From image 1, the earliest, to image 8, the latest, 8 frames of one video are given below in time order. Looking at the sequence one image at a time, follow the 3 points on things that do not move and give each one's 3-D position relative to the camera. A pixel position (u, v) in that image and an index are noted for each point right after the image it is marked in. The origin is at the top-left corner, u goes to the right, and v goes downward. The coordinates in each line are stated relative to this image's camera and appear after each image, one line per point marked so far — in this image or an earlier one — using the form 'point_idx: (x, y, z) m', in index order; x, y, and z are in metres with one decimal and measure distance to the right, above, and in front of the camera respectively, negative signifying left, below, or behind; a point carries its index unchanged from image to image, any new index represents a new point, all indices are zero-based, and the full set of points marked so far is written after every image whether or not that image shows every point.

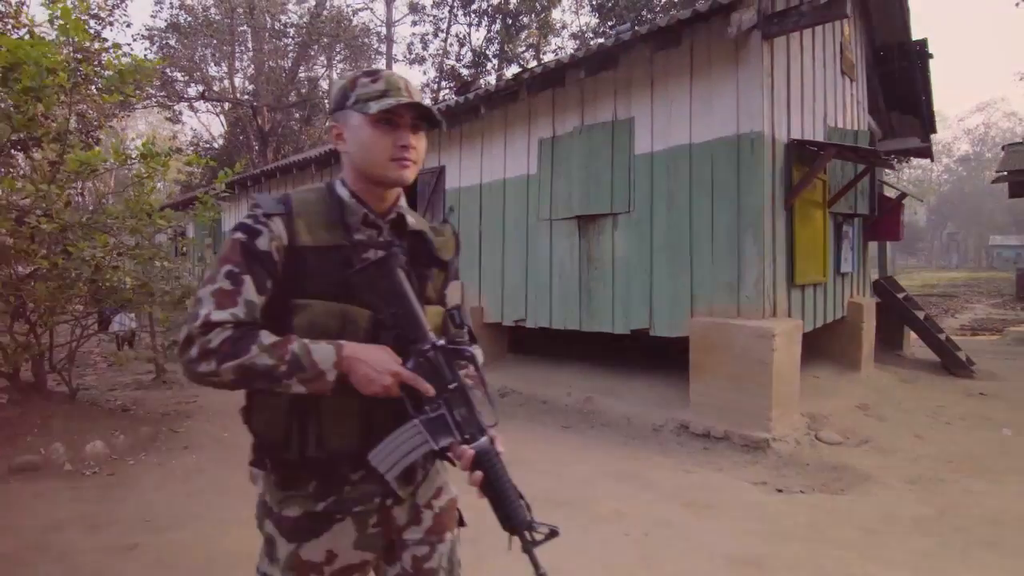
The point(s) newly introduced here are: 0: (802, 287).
0: (+3.0, 0.0, +5.8) m
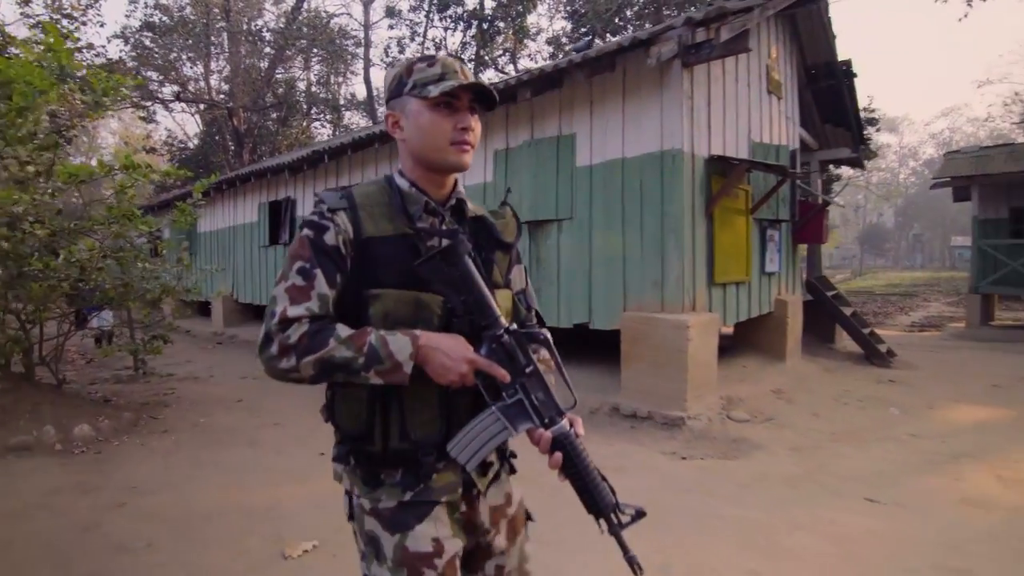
0: (+2.5, 0.0, +6.5) m
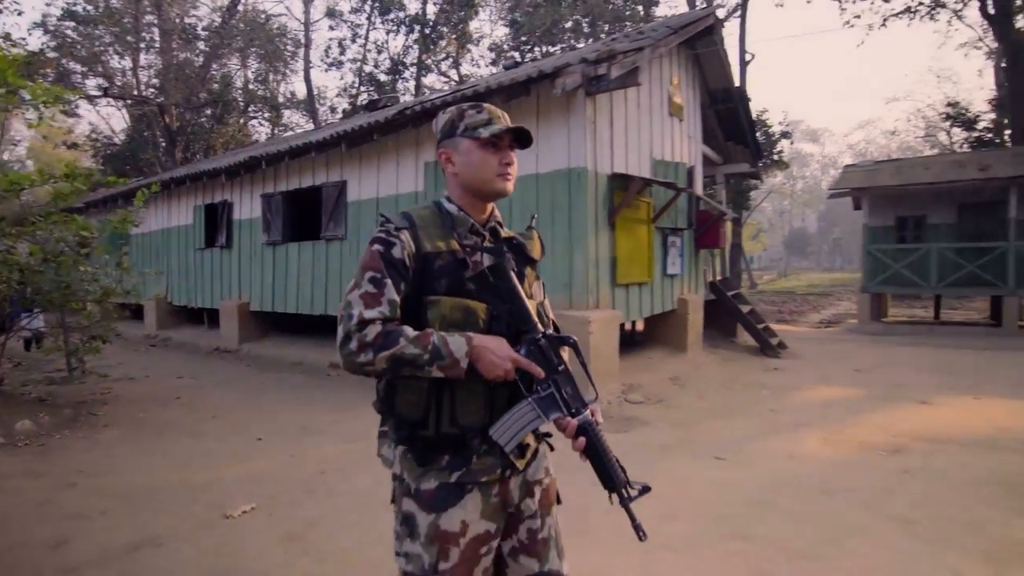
0: (+1.5, 0.0, +7.4) m
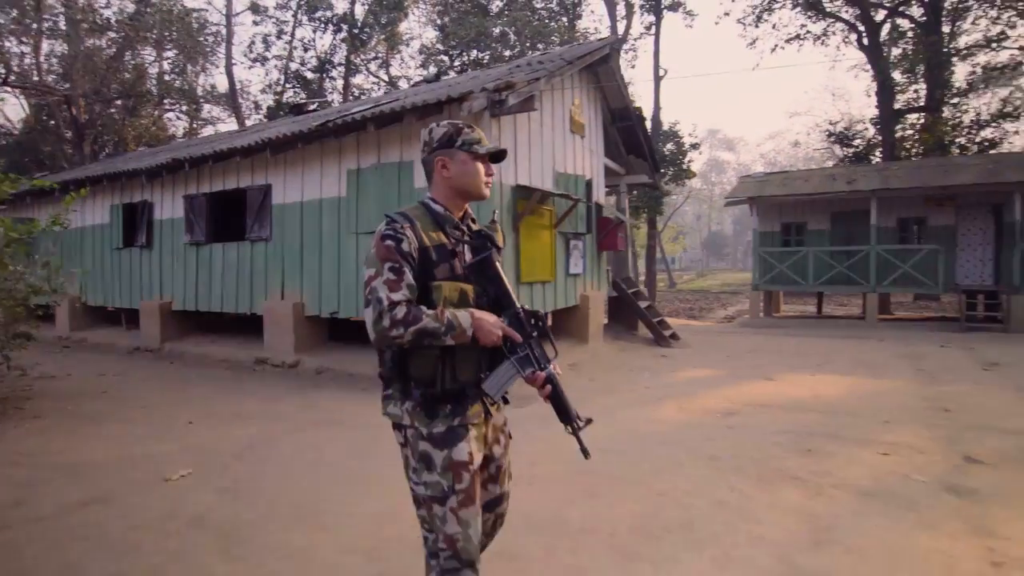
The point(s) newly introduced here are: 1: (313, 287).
0: (+0.3, +0.1, +8.4) m
1: (-3.5, 0.0, +9.7) m
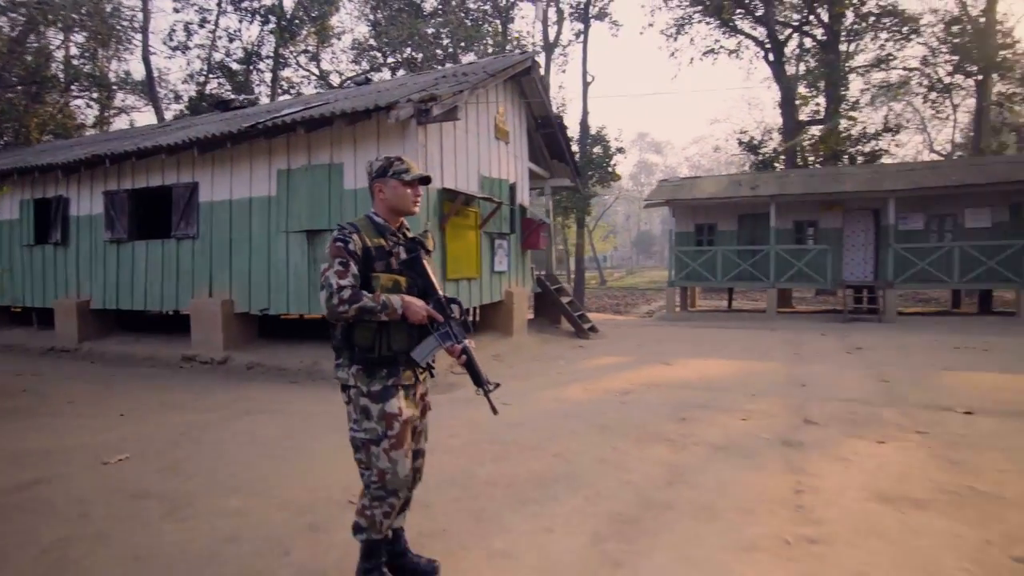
0: (-0.9, +0.1, +9.0) m
1: (-4.8, +0.1, +9.9) m
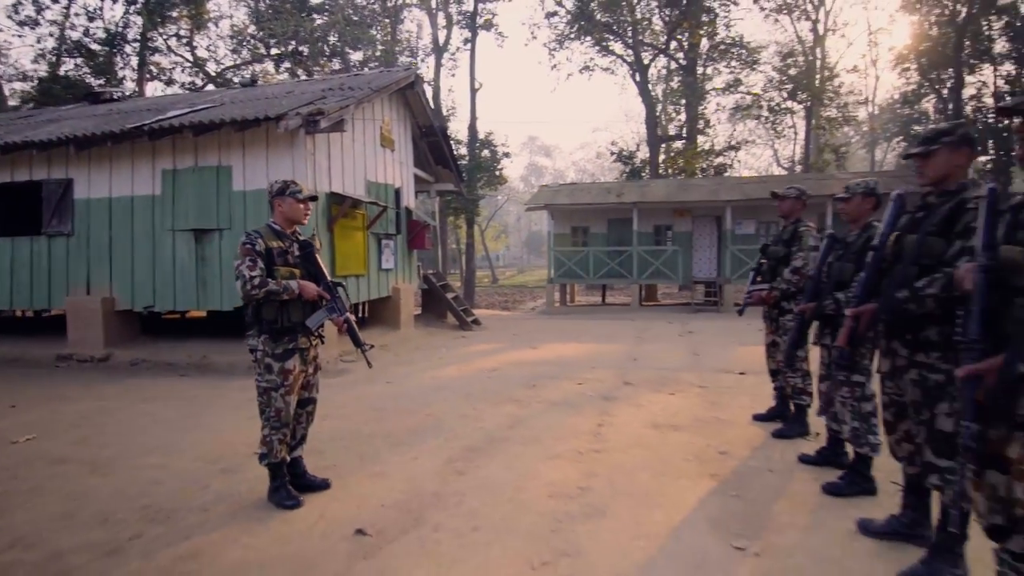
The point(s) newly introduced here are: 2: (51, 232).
0: (-3.0, +0.2, +9.8) m
1: (-7.0, +0.1, +9.9) m
2: (-8.5, +1.0, +10.1) m
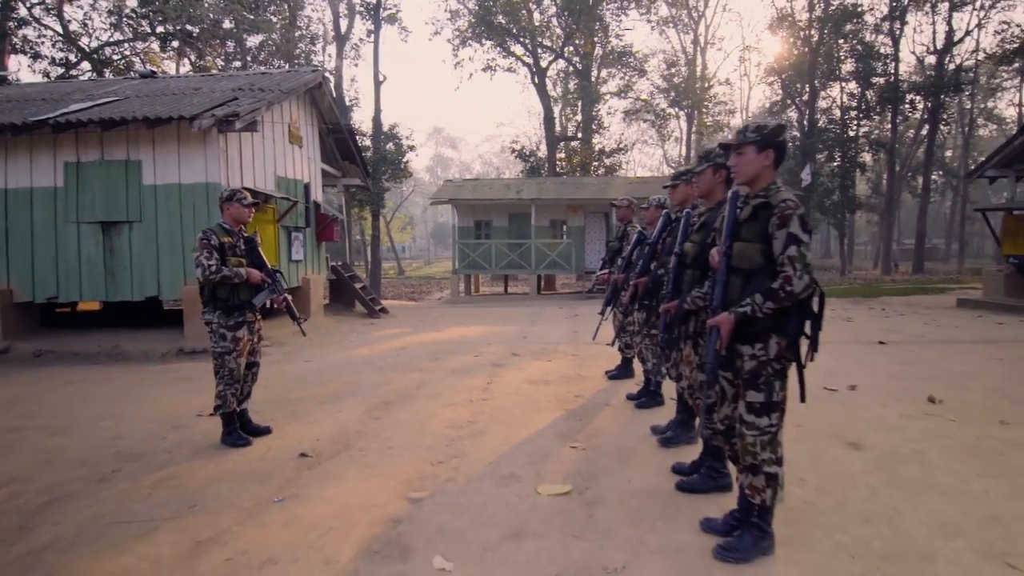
0: (-4.8, +0.4, +10.4) m
1: (-8.8, +0.3, +9.9) m
2: (-10.3, +1.2, +9.9) m
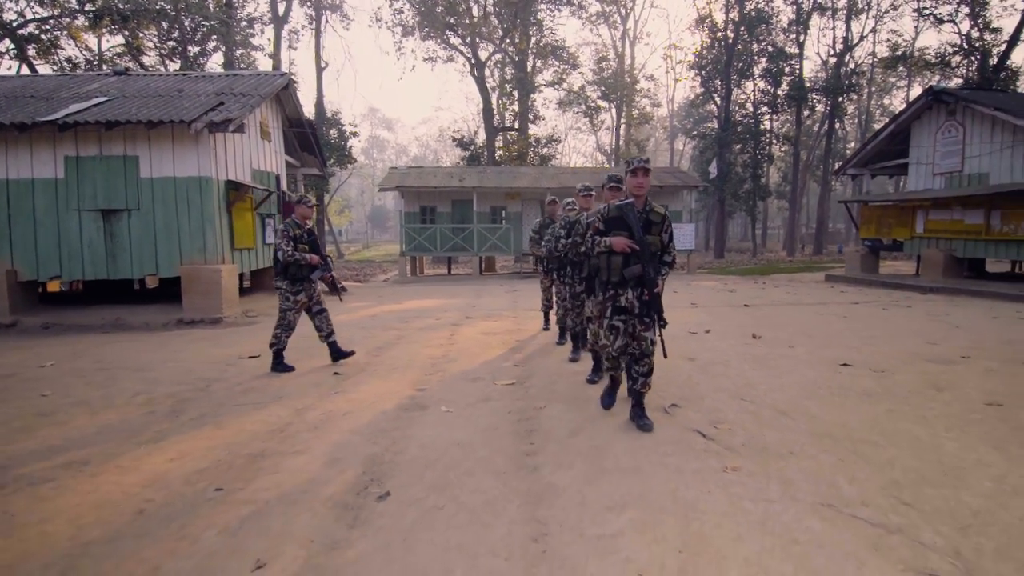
0: (-5.9, +0.8, +12.1) m
1: (-9.8, +0.7, +11.2) m
2: (-11.3, +1.6, +10.9) m
